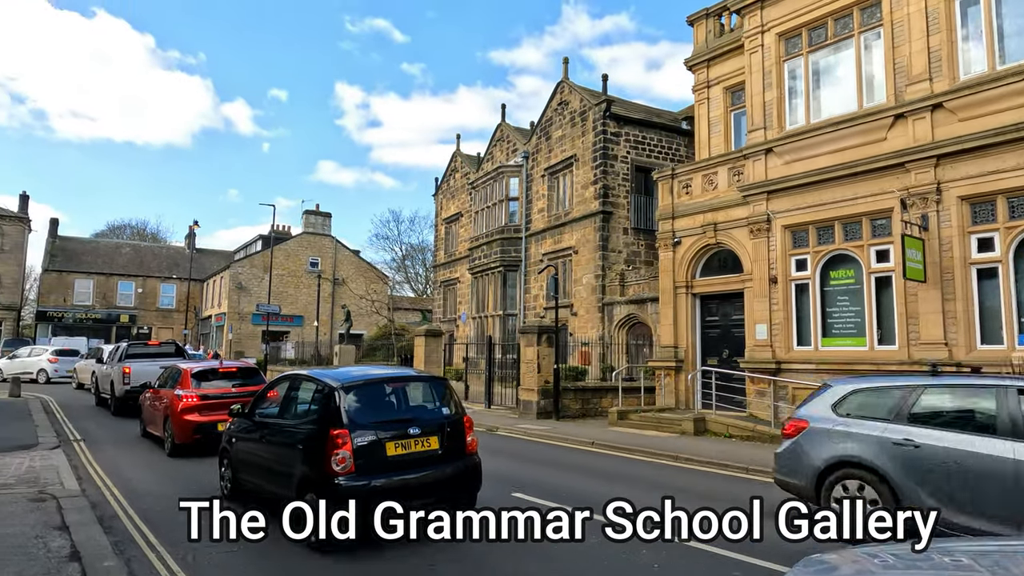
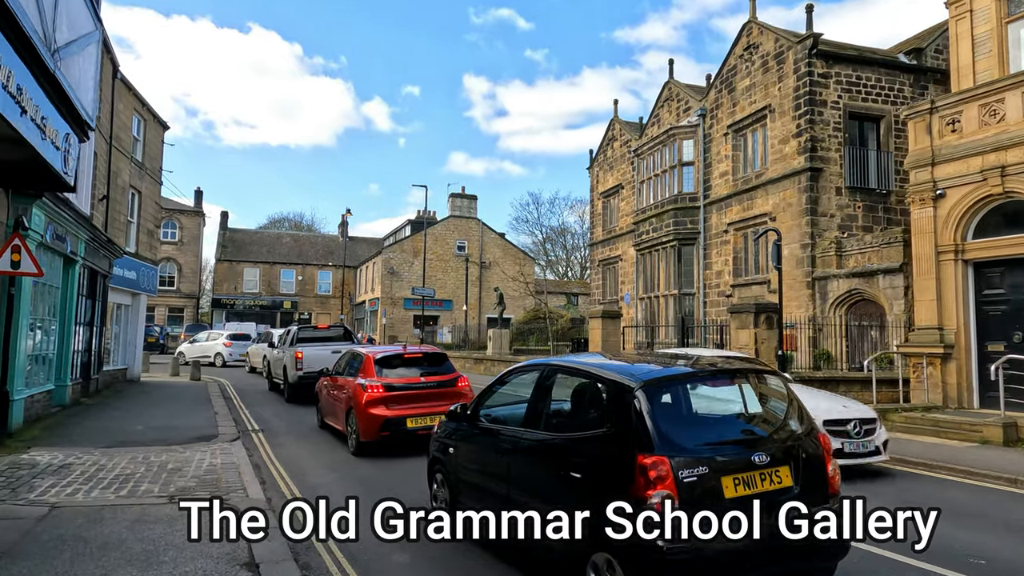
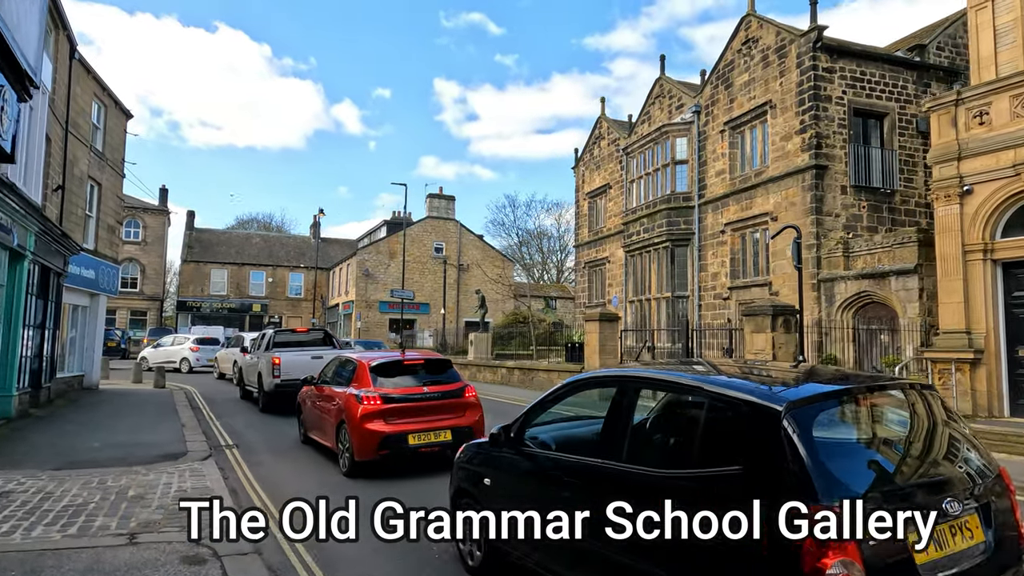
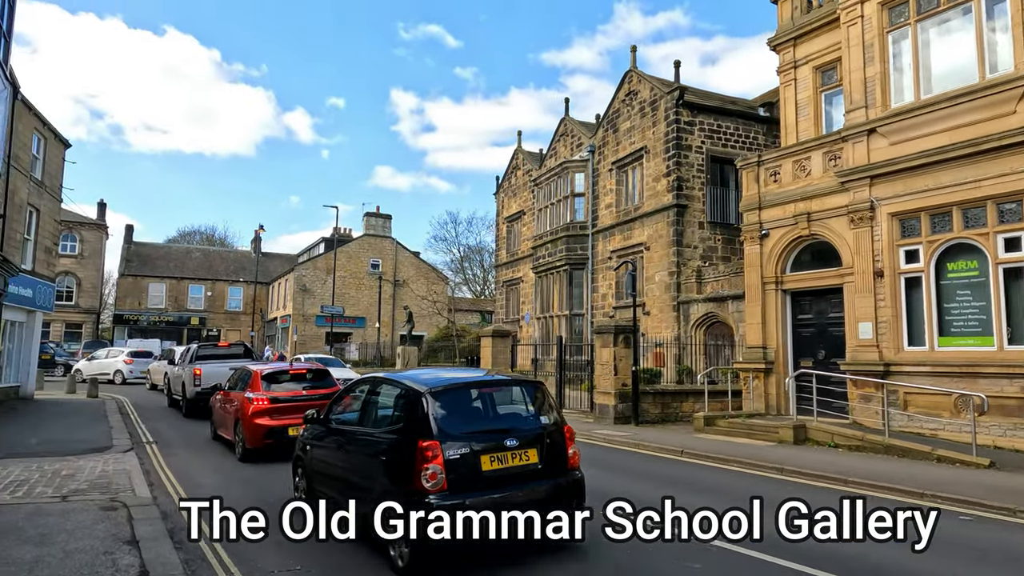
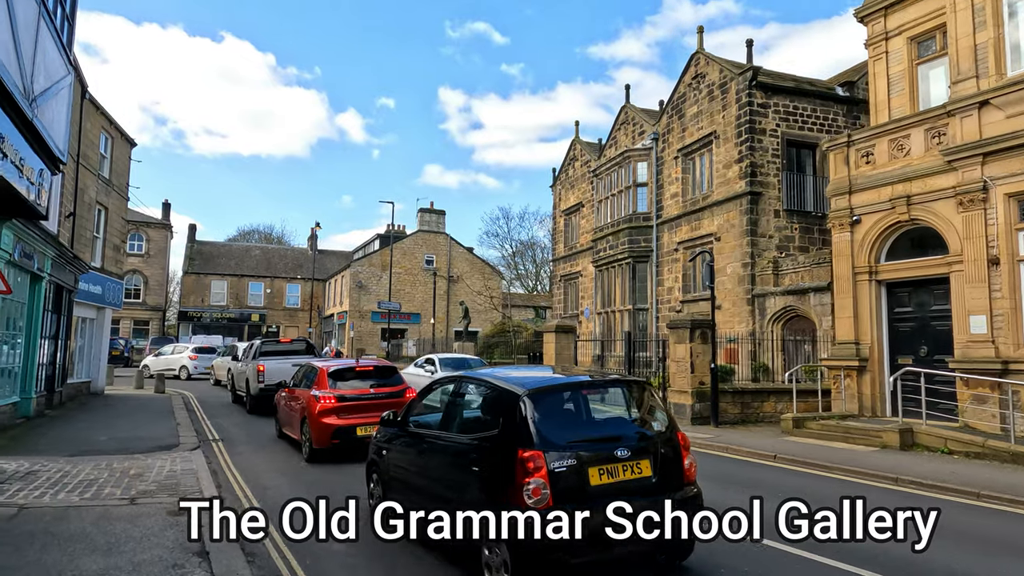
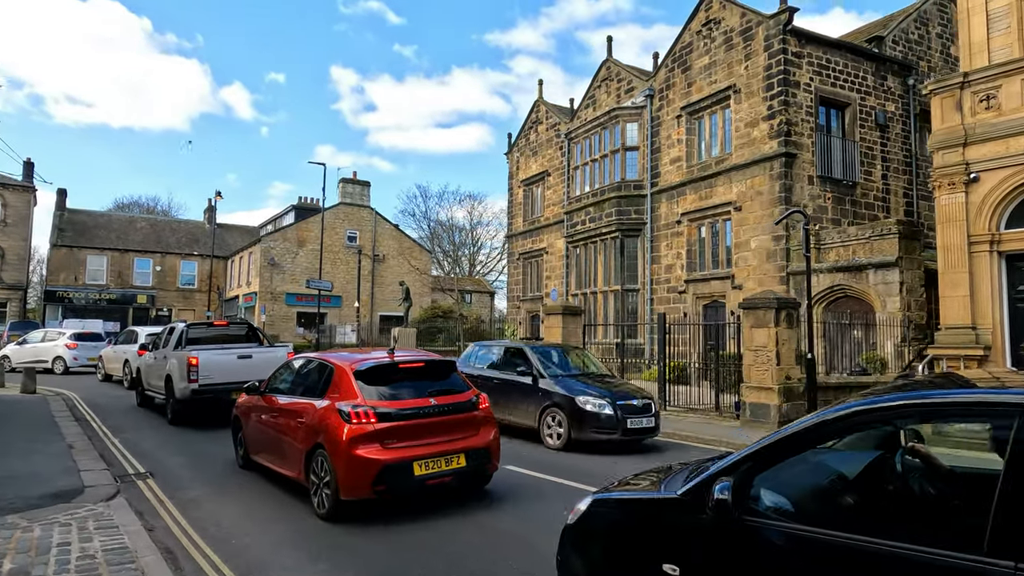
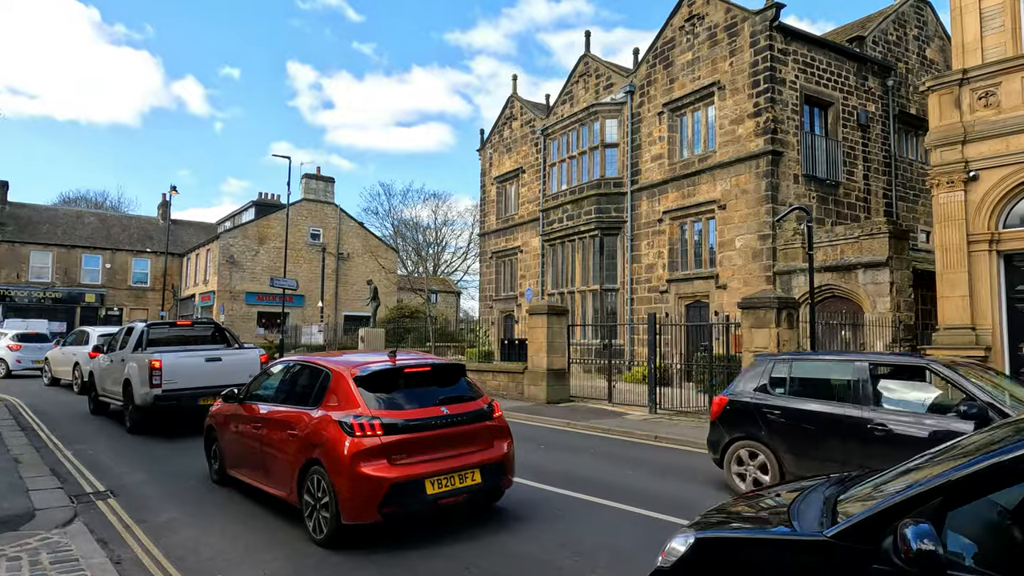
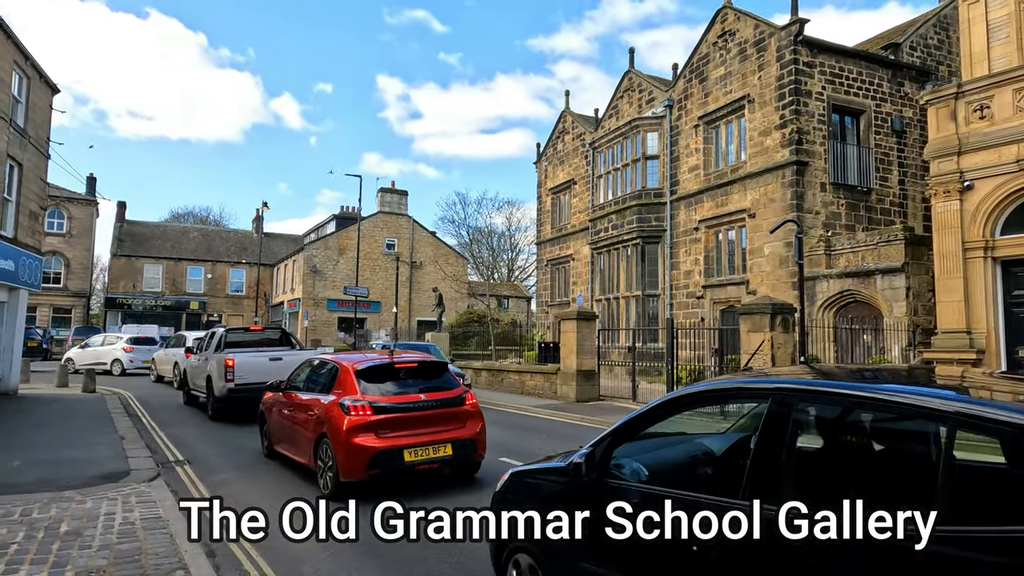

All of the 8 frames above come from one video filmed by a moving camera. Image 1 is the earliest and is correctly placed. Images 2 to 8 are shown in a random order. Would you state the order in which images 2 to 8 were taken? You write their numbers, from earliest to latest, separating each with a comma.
4, 5, 2, 3, 8, 6, 7
